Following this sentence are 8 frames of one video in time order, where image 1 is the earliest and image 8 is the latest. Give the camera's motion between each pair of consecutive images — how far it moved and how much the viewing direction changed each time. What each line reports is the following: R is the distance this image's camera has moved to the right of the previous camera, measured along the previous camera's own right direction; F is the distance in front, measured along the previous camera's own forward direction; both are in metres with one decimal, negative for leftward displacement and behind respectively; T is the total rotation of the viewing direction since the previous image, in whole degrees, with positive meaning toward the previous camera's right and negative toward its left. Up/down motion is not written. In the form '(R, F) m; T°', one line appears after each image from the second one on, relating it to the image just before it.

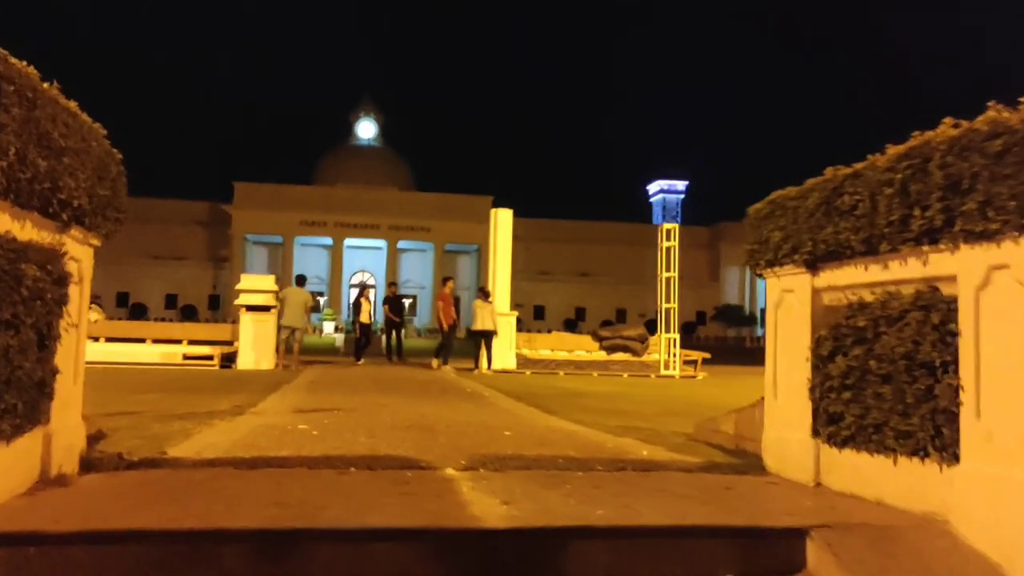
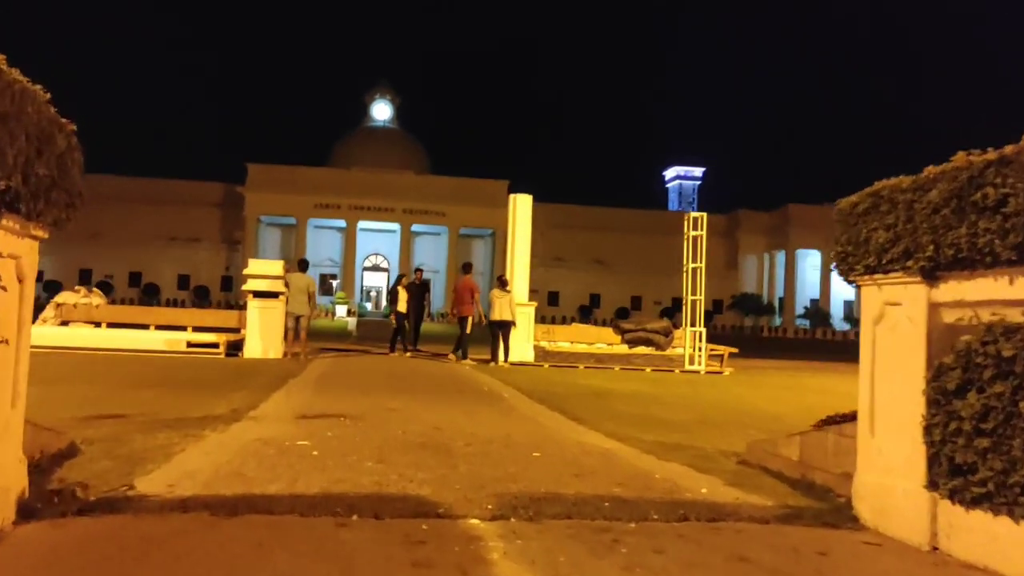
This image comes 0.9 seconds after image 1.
(-0.1, +0.8) m; -1°
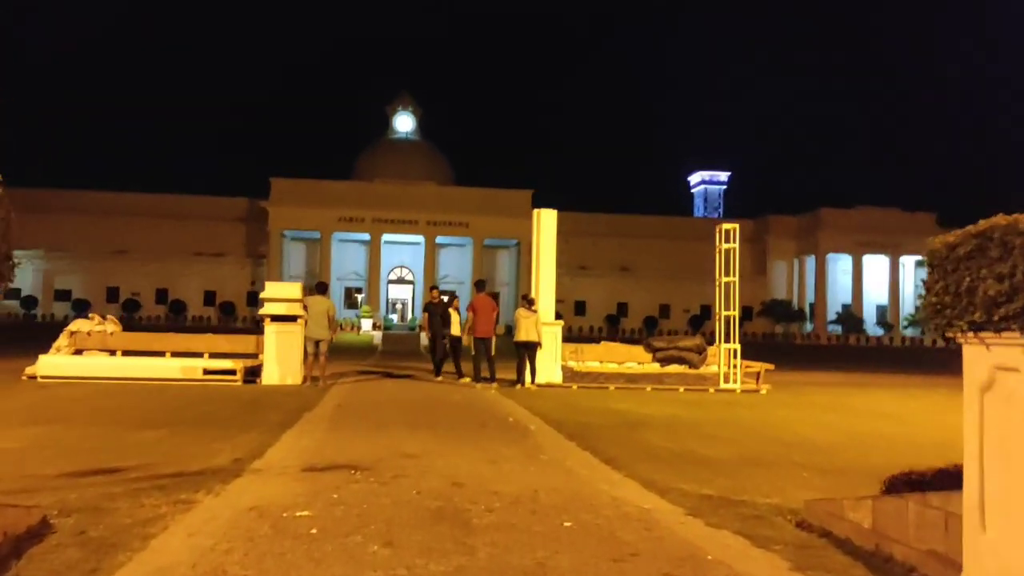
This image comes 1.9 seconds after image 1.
(0.0, +0.6) m; -2°
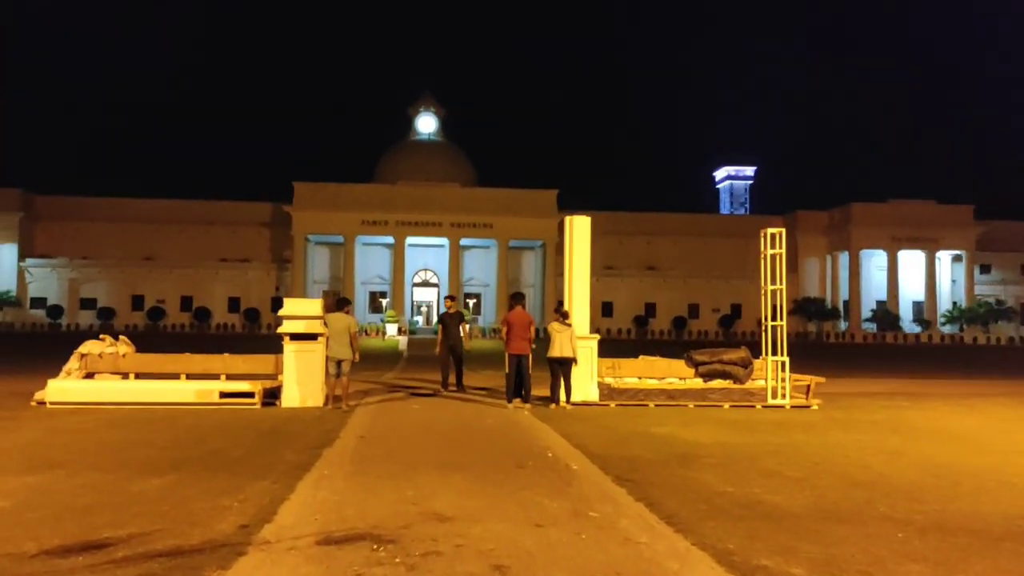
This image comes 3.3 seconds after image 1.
(-0.1, +0.9) m; -2°
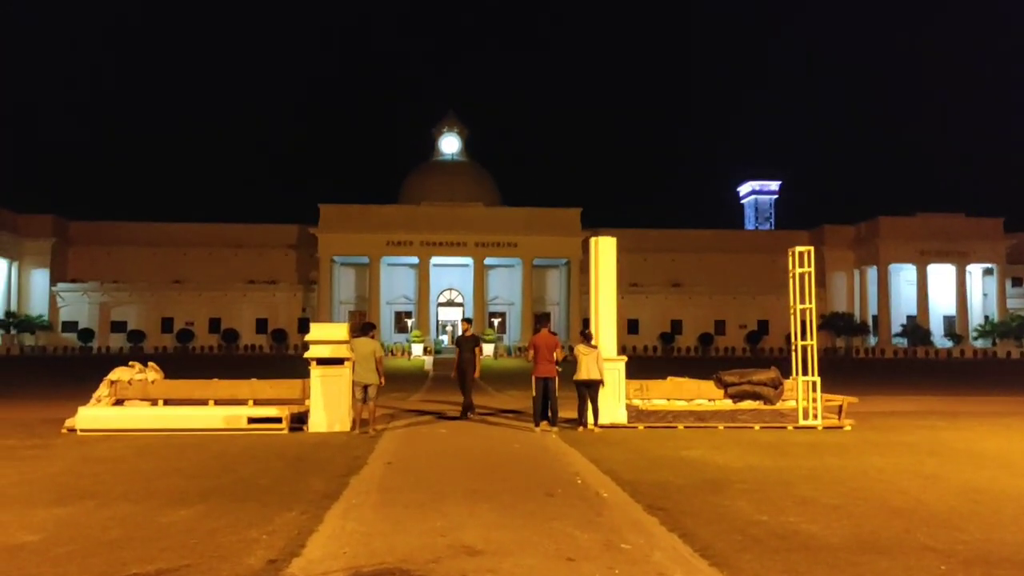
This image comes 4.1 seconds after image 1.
(0.0, +0.1) m; -2°
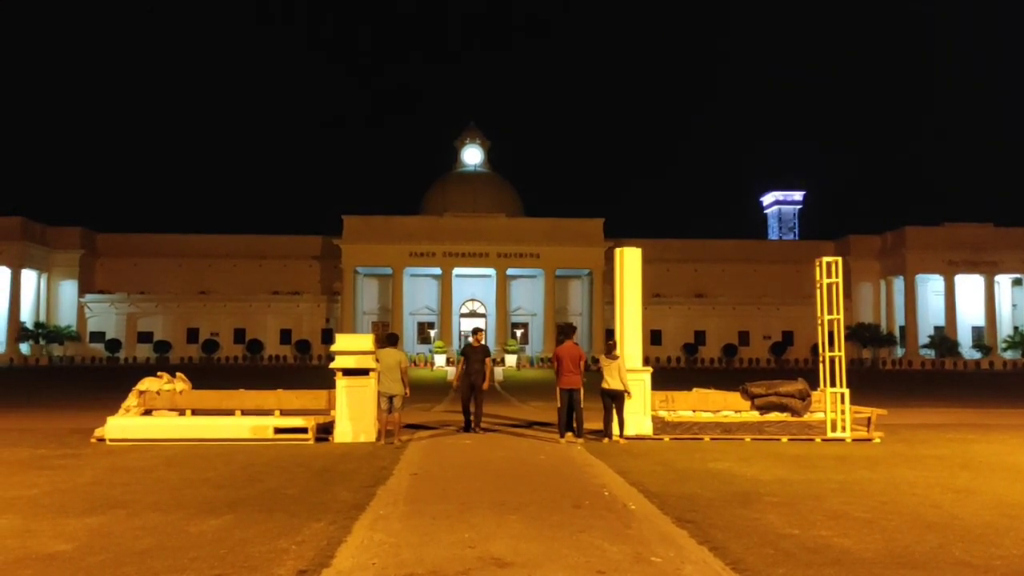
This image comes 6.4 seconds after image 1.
(0.0, 0.0) m; -1°
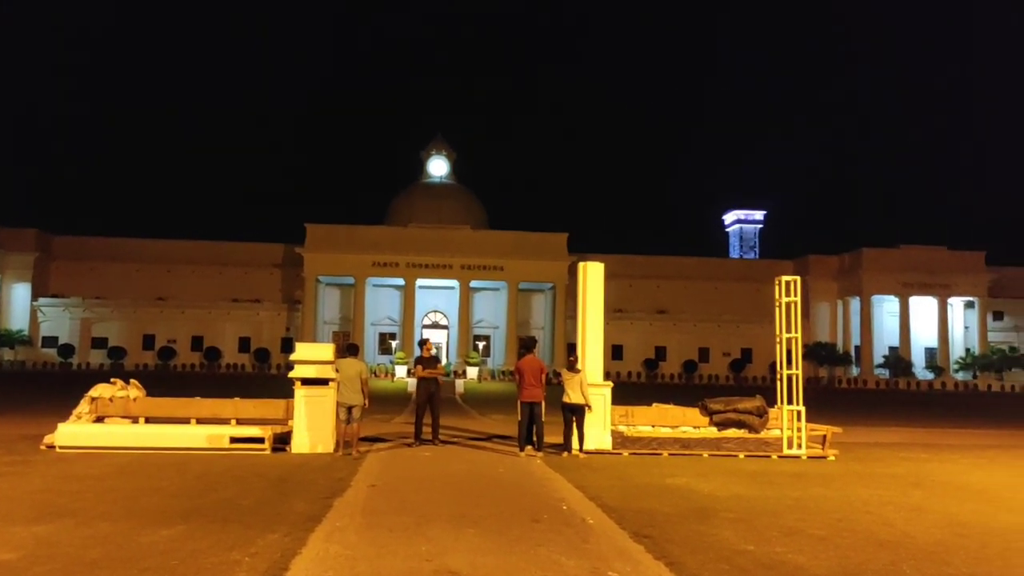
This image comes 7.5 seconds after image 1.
(0.0, 0.0) m; +2°
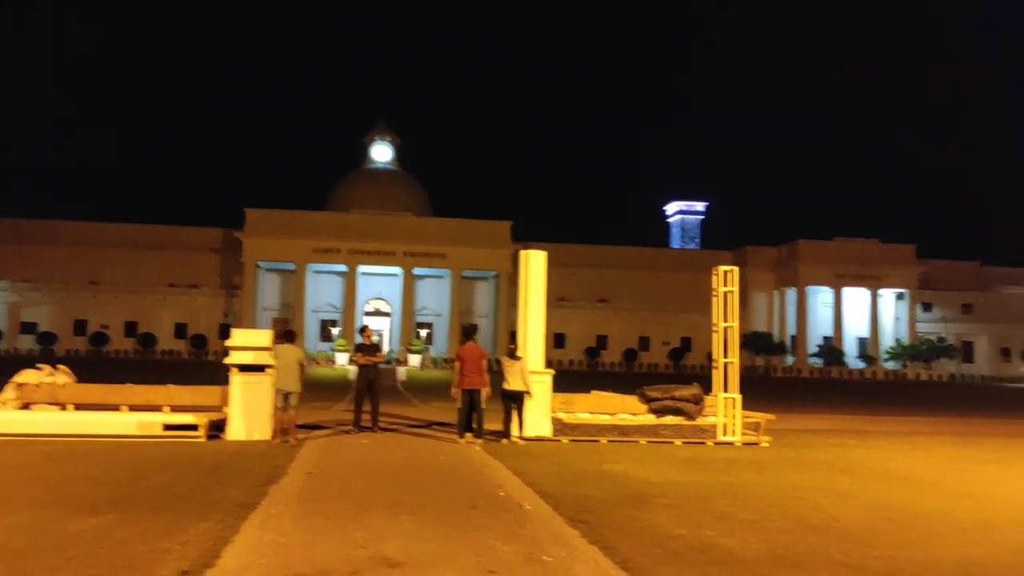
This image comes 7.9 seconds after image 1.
(0.0, 0.0) m; +4°
